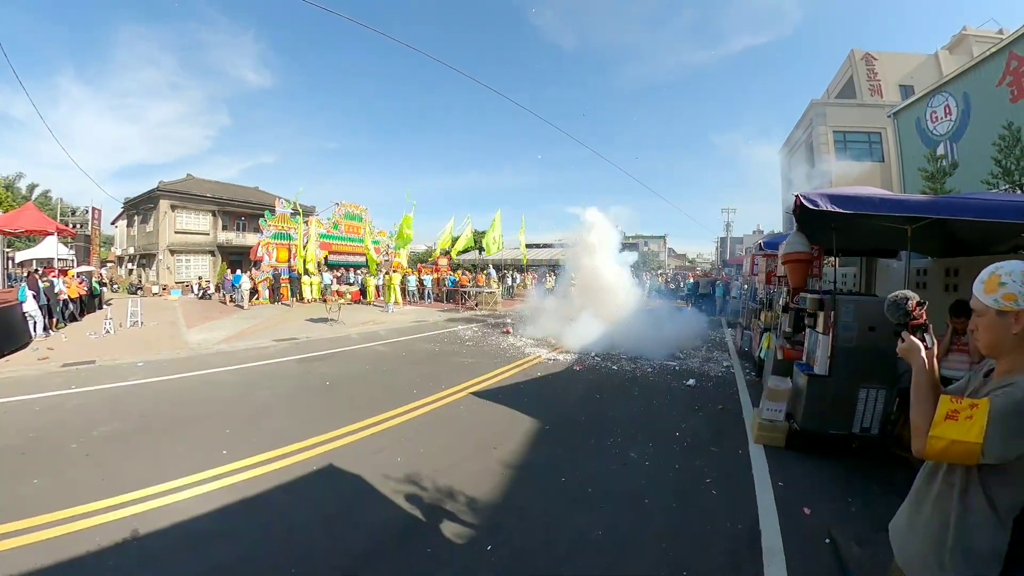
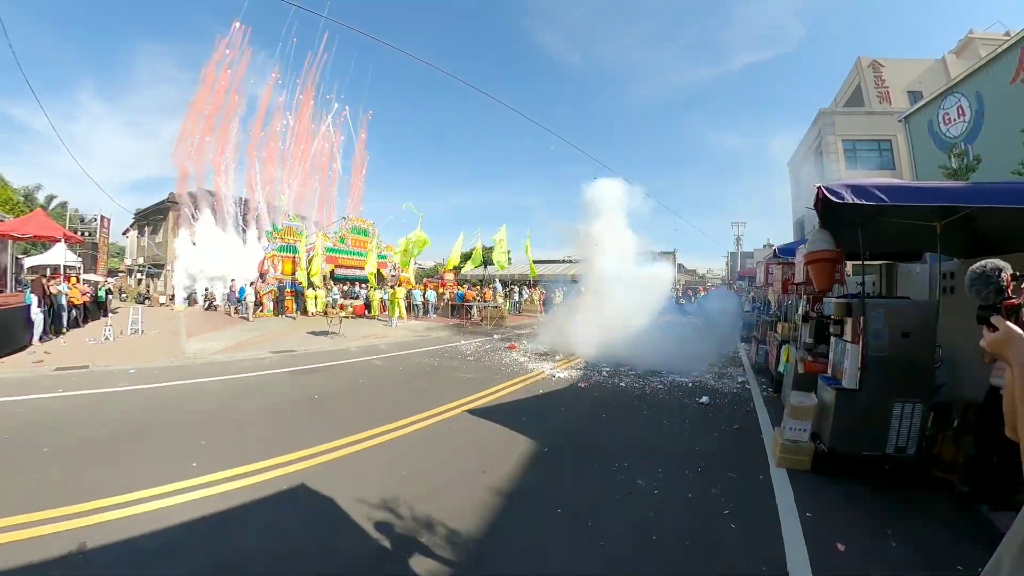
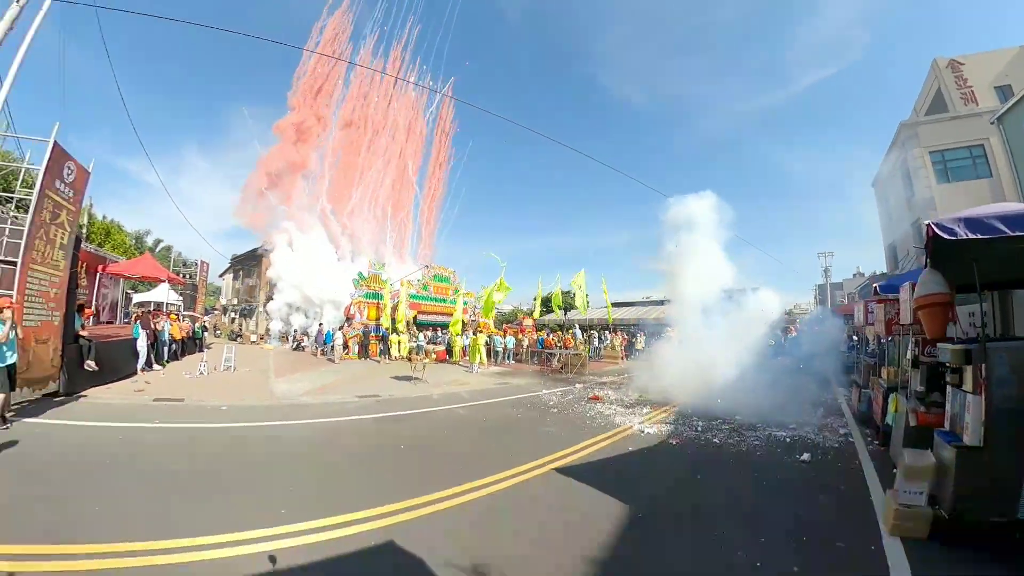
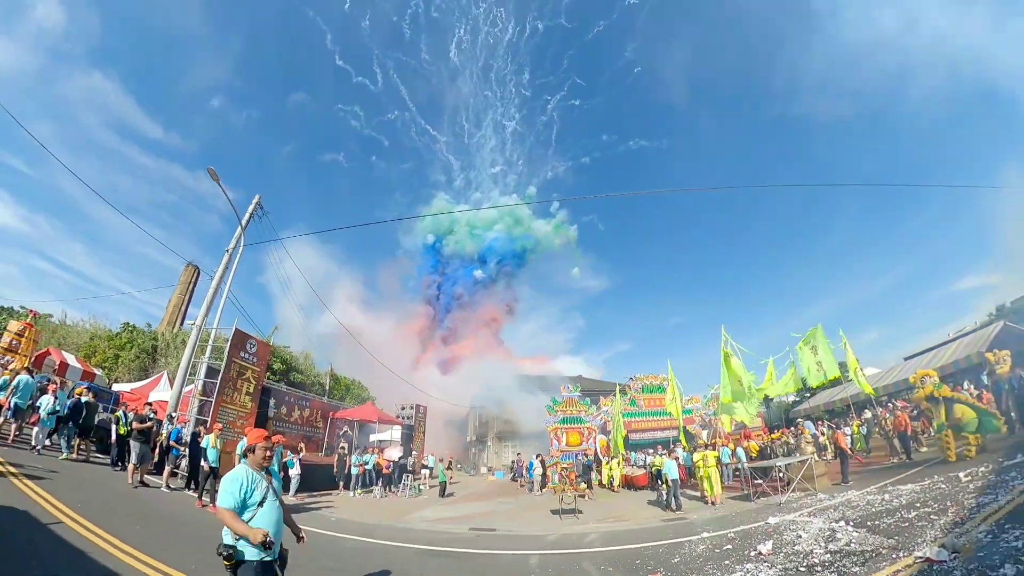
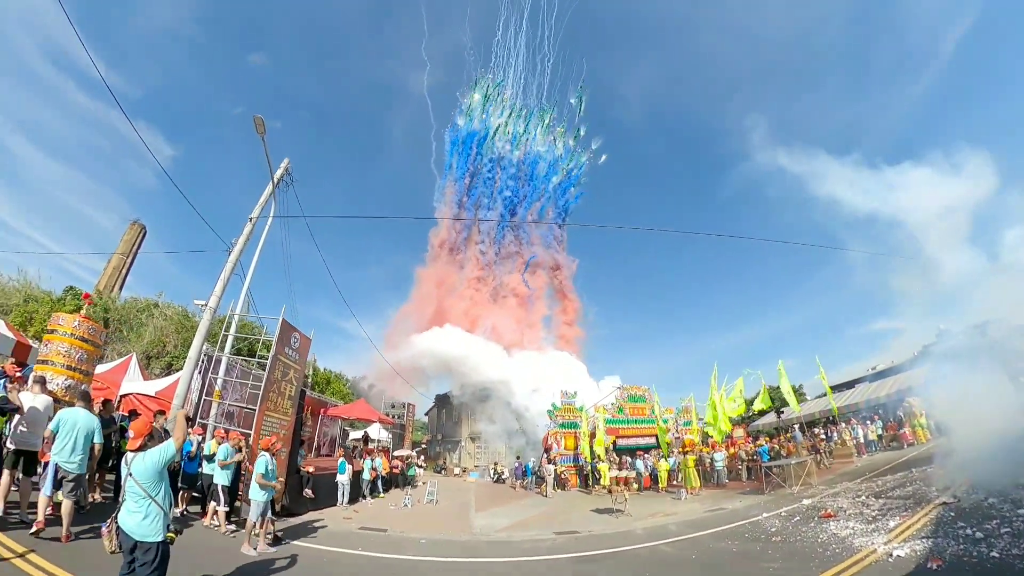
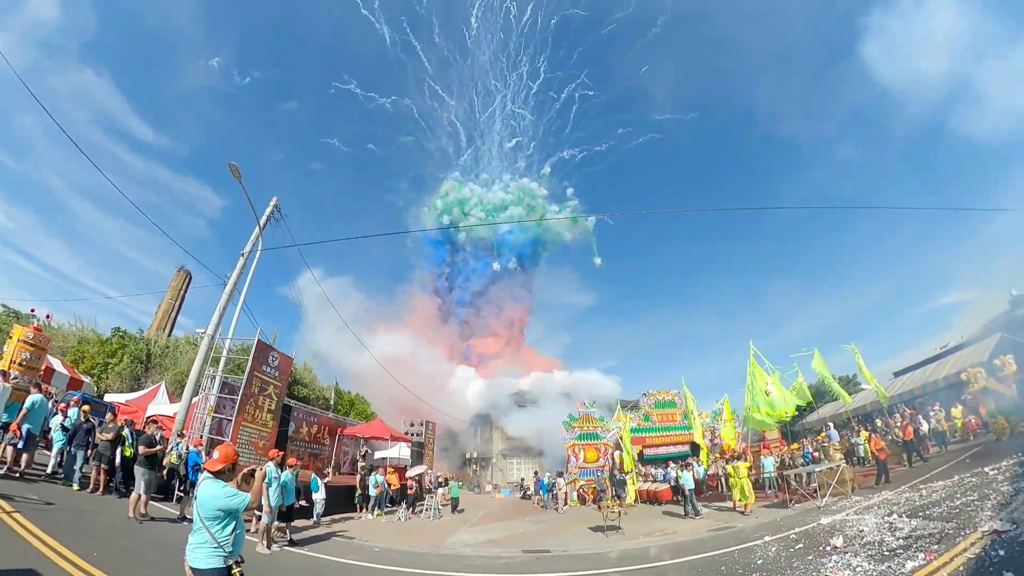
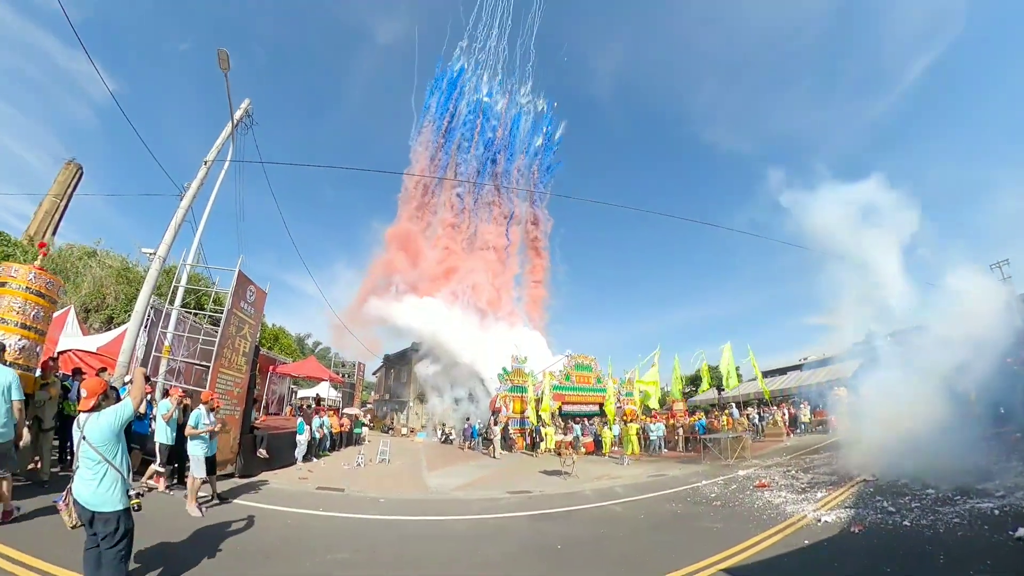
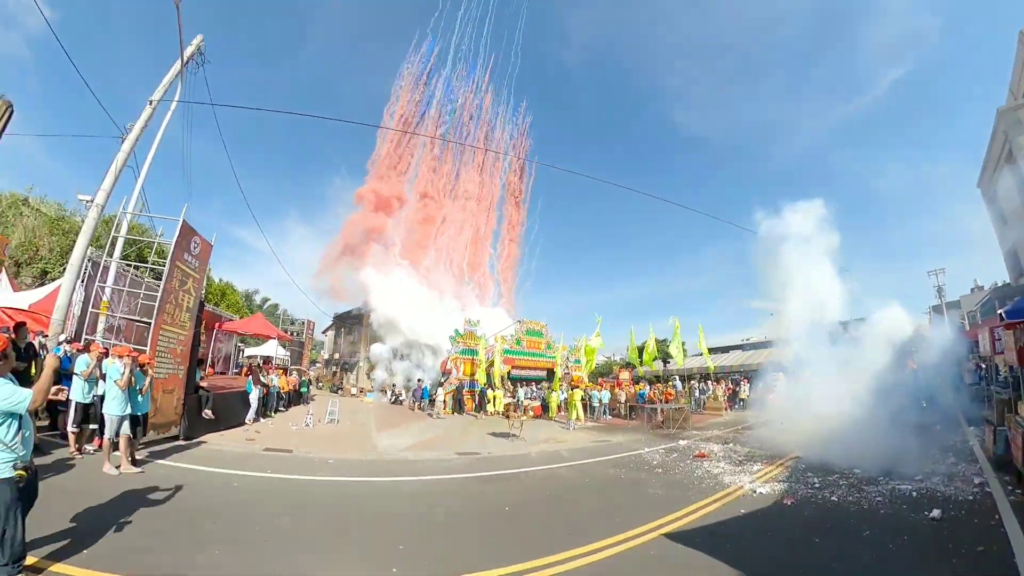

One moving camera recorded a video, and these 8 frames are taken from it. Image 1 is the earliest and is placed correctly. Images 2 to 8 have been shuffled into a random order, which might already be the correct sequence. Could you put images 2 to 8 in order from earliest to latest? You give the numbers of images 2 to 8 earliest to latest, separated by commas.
2, 3, 8, 7, 5, 6, 4
